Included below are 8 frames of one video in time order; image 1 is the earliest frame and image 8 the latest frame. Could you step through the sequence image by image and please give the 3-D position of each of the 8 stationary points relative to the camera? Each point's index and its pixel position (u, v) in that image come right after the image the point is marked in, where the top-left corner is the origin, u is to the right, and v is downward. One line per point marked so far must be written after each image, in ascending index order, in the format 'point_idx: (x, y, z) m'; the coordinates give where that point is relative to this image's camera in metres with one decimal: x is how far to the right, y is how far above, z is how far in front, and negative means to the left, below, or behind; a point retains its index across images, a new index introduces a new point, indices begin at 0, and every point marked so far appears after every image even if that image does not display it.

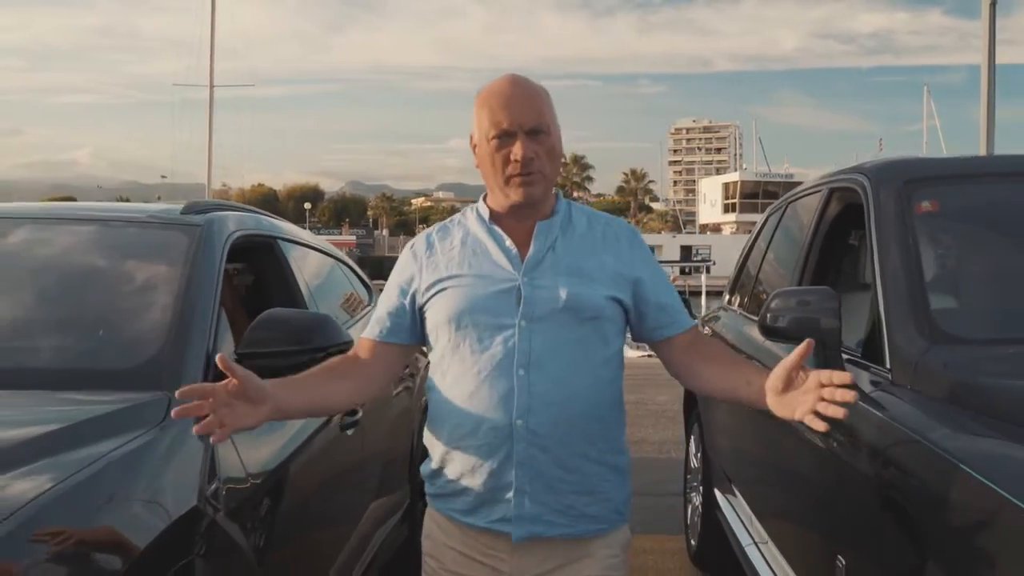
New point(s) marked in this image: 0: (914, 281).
0: (+1.1, 0.0, +2.5) m
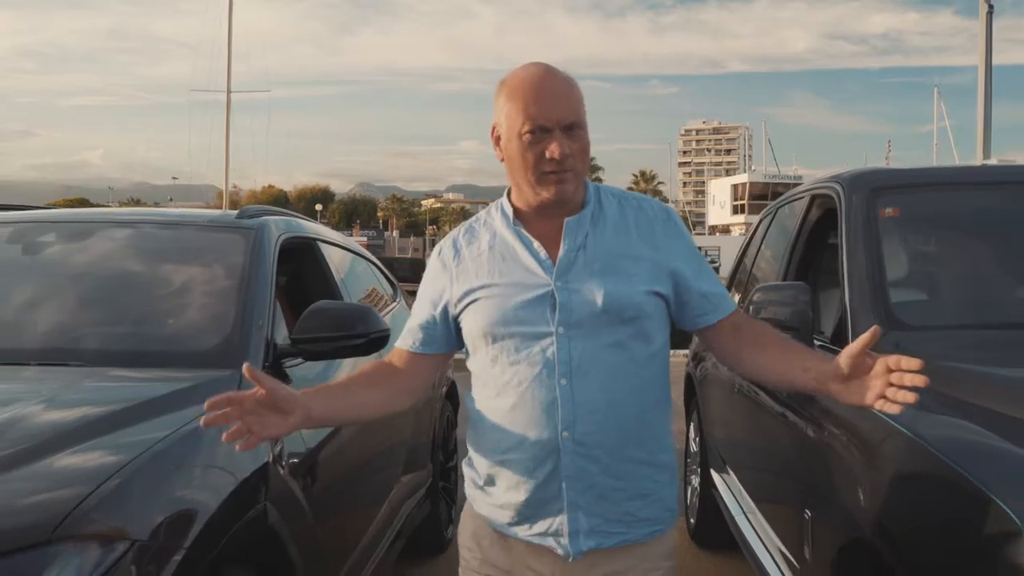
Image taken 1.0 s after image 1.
0: (+1.1, 0.0, +2.9) m
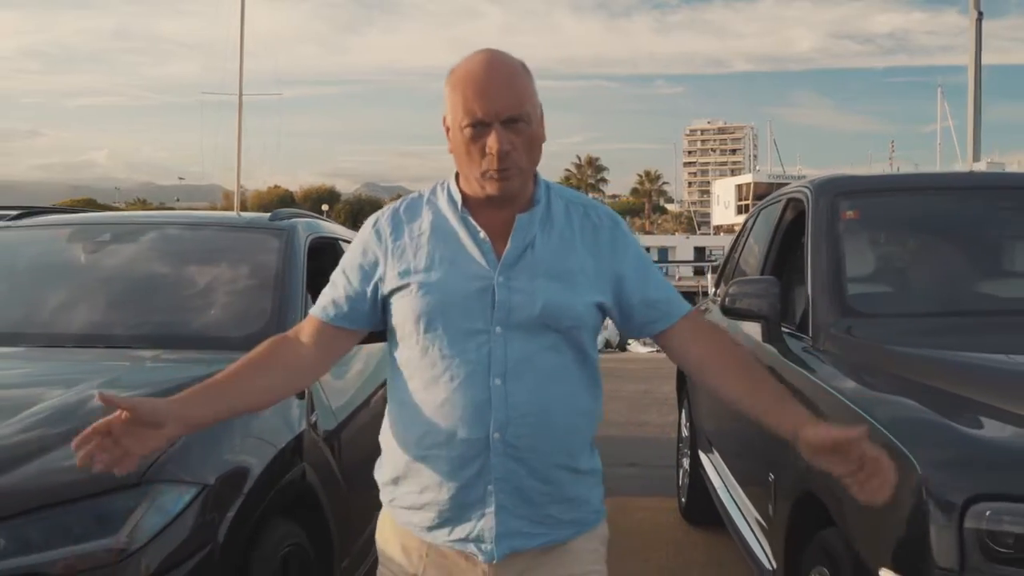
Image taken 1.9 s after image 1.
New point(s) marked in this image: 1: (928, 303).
0: (+1.1, 0.0, +3.2) m
1: (+1.4, 0.0, +3.1) m
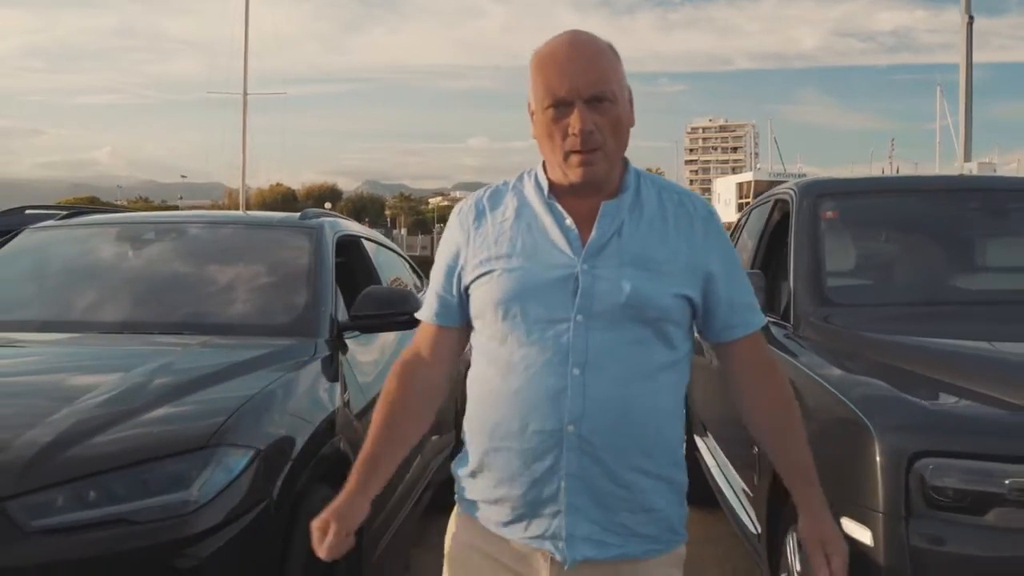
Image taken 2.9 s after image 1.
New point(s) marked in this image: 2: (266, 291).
0: (+1.2, +0.1, +3.5) m
1: (+1.5, 0.0, +3.4) m
2: (-1.0, 0.0, +3.9) m
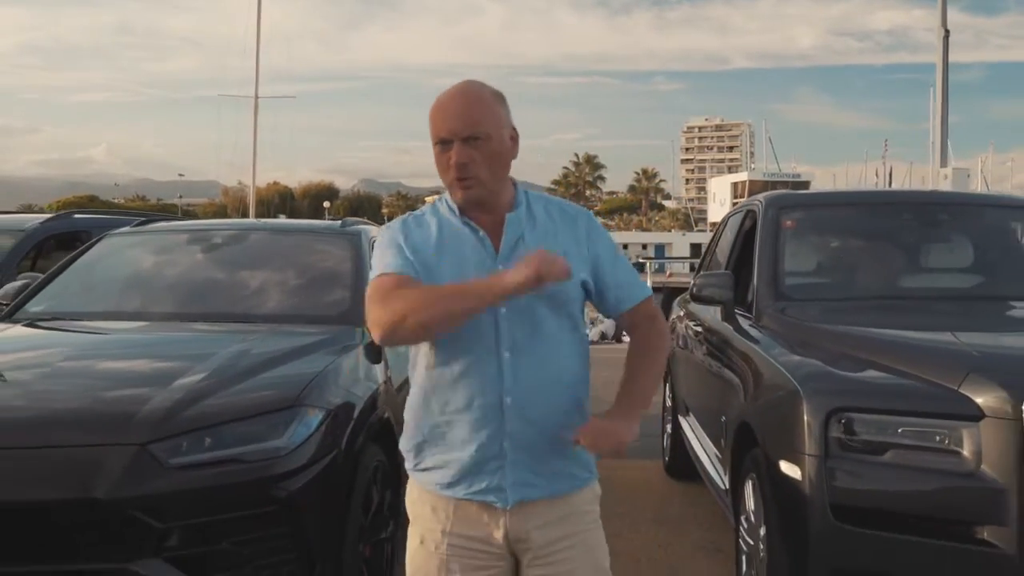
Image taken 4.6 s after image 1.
0: (+1.2, +0.1, +4.2) m
1: (+1.5, 0.0, +4.1) m
2: (-1.0, 0.0, +4.5) m
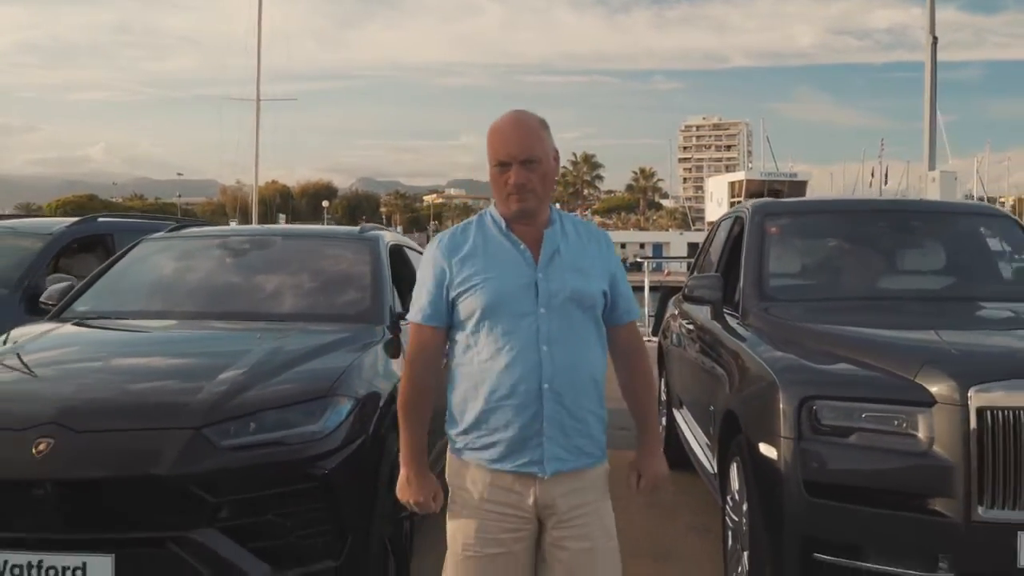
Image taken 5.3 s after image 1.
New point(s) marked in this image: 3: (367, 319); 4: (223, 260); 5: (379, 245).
0: (+1.2, +0.1, +4.5) m
1: (+1.5, 0.0, +4.4) m
2: (-1.0, 0.0, +4.8) m
3: (-0.7, -0.2, +4.5) m
4: (-1.6, +0.2, +5.1) m
5: (-0.8, +0.2, +5.2) m
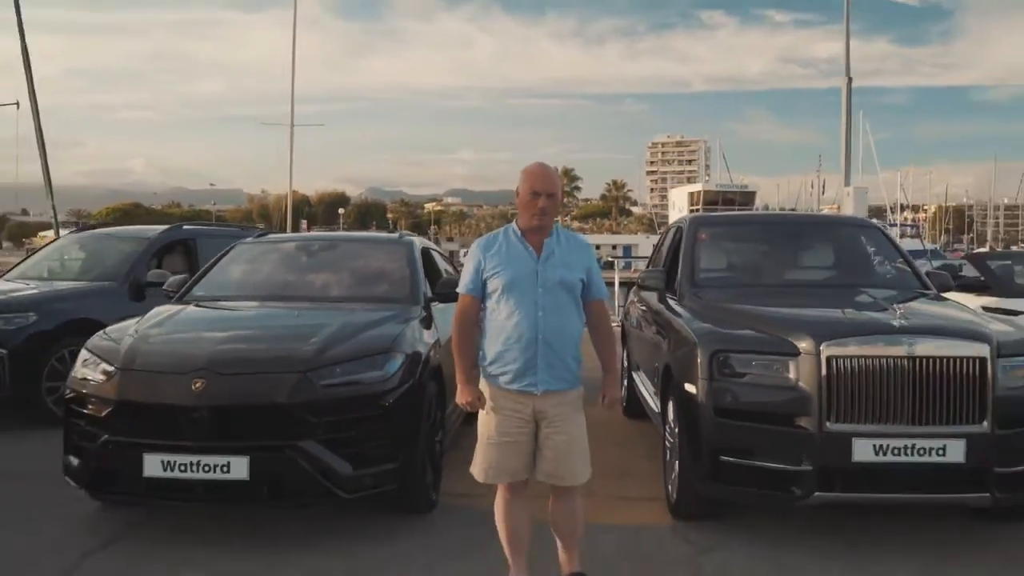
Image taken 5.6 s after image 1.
0: (+1.2, +0.1, +5.9) m
1: (+1.5, 0.0, +5.8) m
2: (-1.0, +0.1, +6.2) m
3: (-0.7, -0.1, +5.9) m
4: (-1.6, +0.2, +6.4) m
5: (-0.8, +0.3, +6.5) m
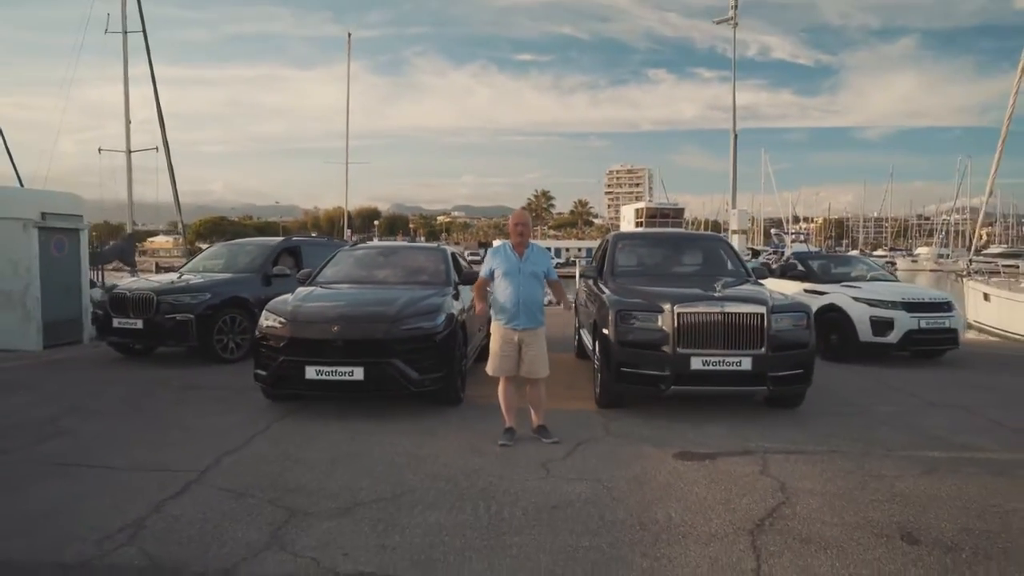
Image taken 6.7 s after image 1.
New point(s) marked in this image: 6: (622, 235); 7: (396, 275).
0: (+1.1, +0.2, +9.5) m
1: (+1.5, +0.2, +9.4) m
2: (-1.1, +0.2, +9.8) m
3: (-0.8, 0.0, +9.4) m
4: (-1.7, +0.3, +10.0) m
5: (-0.9, +0.4, +10.1) m
6: (+1.3, +0.6, +9.9) m
7: (-1.3, +0.1, +9.7) m
